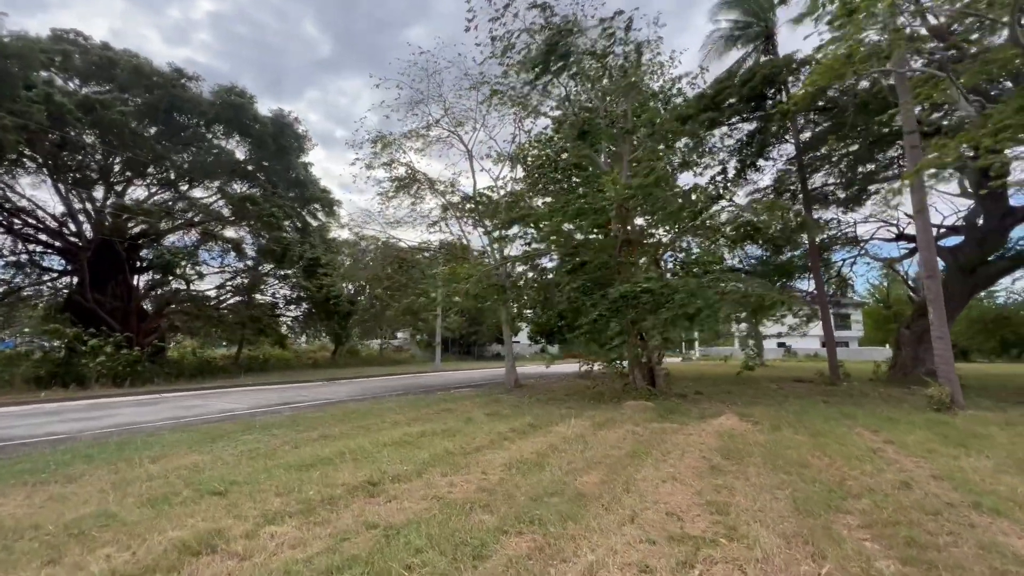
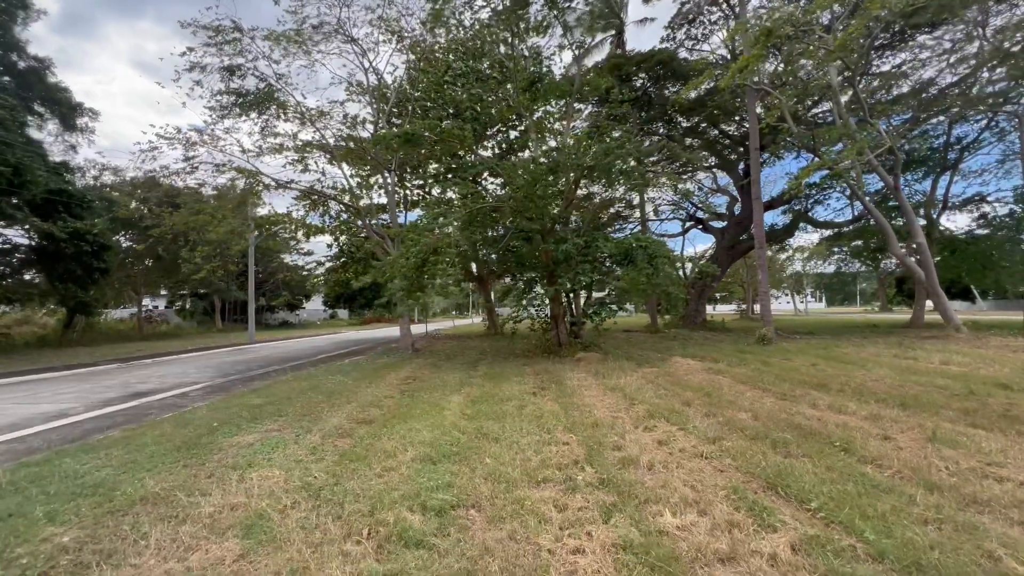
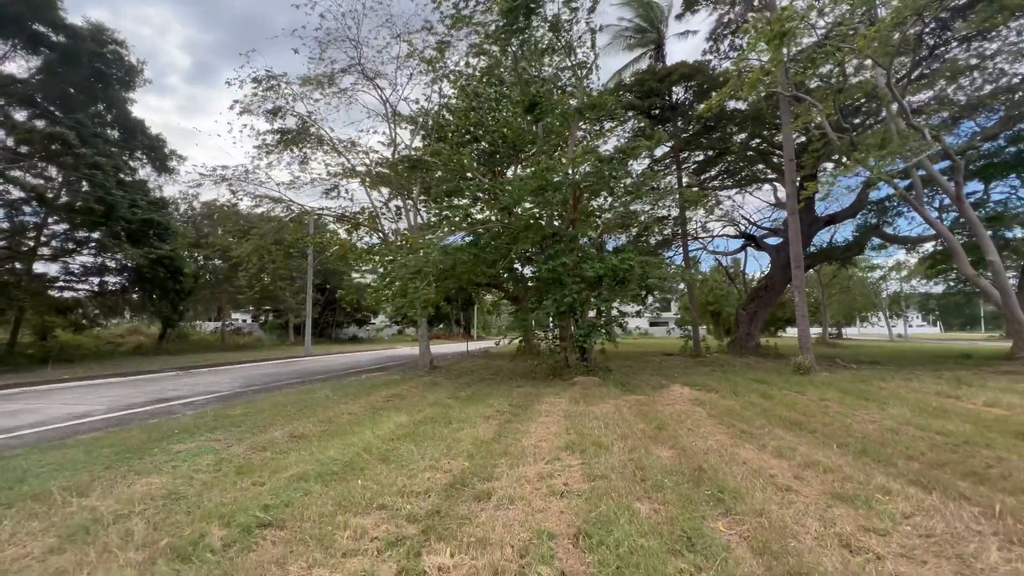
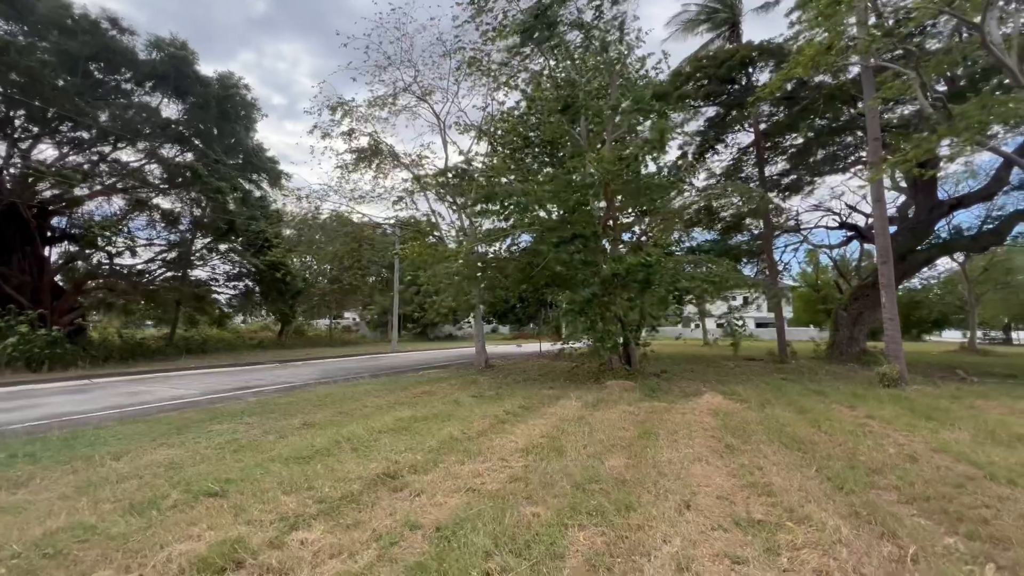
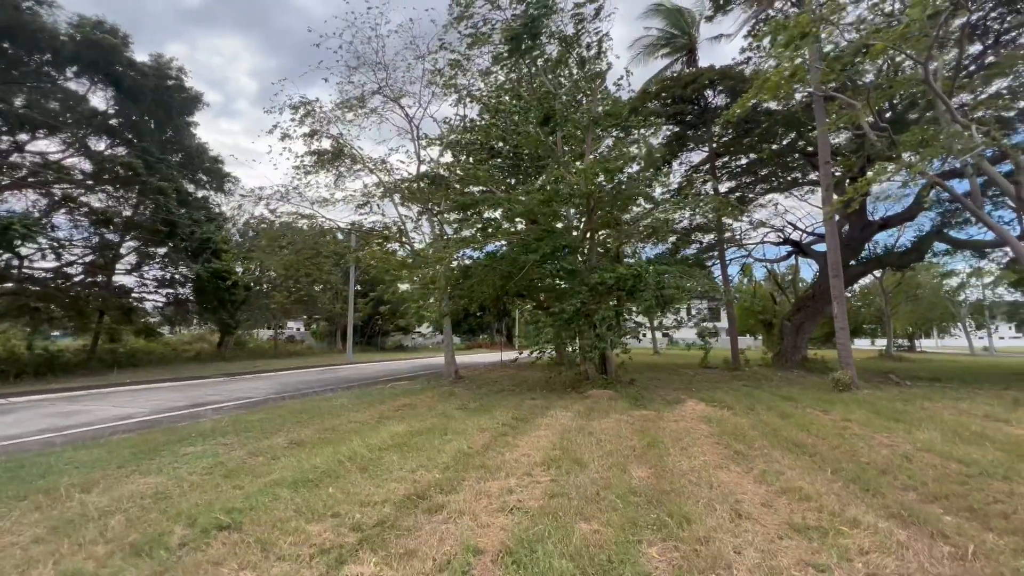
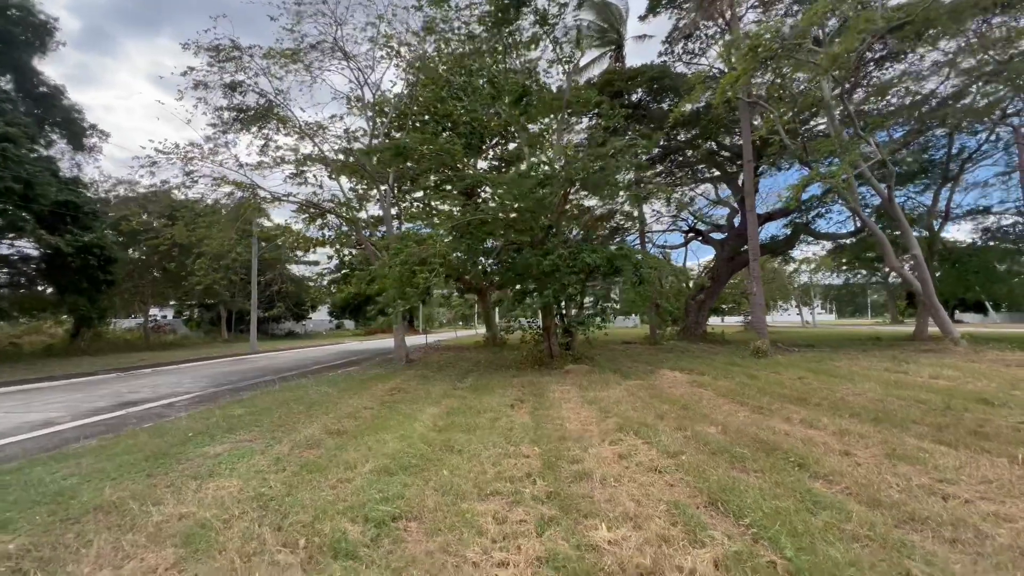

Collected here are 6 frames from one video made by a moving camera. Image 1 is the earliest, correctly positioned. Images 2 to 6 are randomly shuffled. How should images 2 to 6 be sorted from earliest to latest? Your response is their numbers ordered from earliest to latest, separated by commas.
4, 5, 3, 6, 2
